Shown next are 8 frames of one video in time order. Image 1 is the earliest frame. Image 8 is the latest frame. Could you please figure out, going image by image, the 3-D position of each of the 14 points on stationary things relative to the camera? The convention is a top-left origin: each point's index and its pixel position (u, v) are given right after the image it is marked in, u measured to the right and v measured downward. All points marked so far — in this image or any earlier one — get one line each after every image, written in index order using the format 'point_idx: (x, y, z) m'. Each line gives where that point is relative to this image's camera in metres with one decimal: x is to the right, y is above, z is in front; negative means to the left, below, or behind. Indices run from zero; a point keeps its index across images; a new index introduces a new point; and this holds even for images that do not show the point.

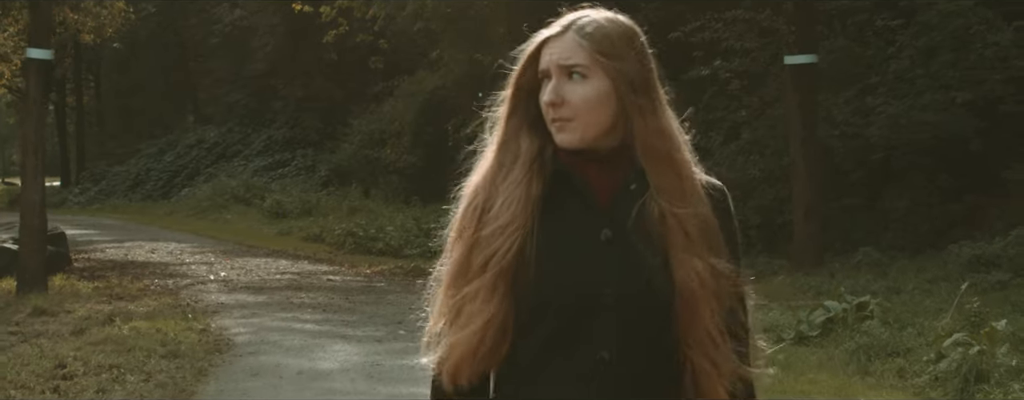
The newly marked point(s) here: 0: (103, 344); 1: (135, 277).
0: (-3.0, -1.1, +10.3) m
1: (-4.1, -0.8, +15.3) m
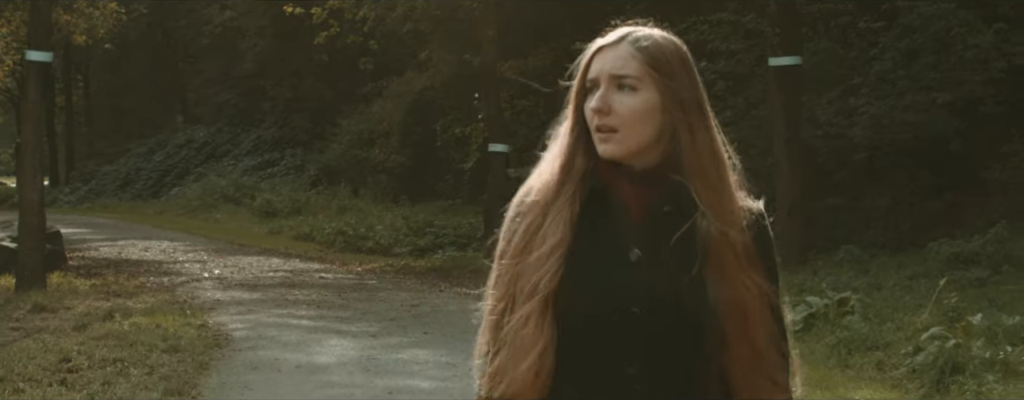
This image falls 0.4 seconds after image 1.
0: (-3.1, -1.1, +10.6) m
1: (-4.3, -0.8, +15.6) m
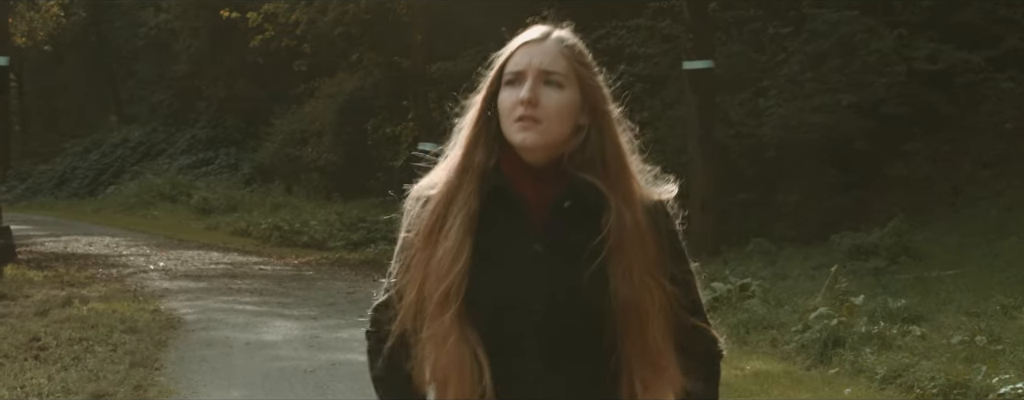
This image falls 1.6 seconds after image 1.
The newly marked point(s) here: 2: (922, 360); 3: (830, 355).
0: (-3.7, -1.0, +11.5) m
1: (-5.1, -0.8, +16.4) m
2: (+2.9, -1.1, +9.8) m
3: (+2.6, -1.2, +11.1) m
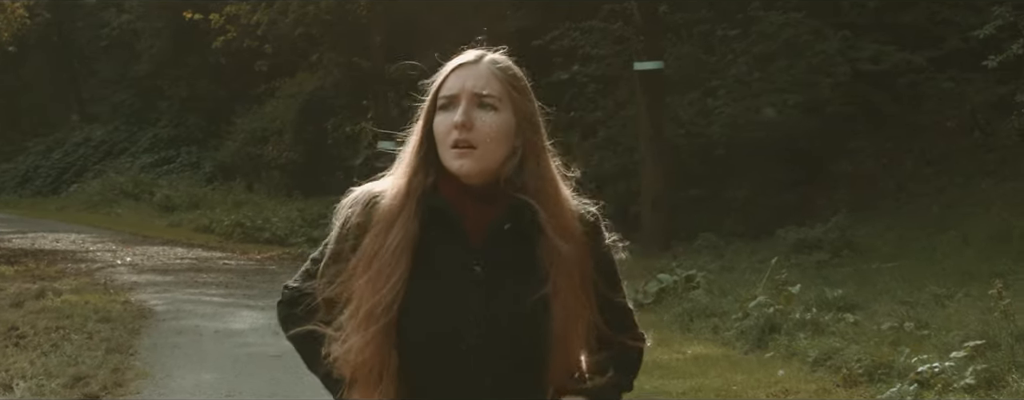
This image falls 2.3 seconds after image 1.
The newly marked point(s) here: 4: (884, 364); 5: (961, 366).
0: (-4.0, -1.0, +12.0) m
1: (-5.6, -0.8, +16.9) m
2: (+2.6, -1.1, +10.5) m
3: (+2.2, -1.2, +11.8) m
4: (+2.5, -1.1, +9.5) m
5: (+2.9, -1.1, +9.2) m
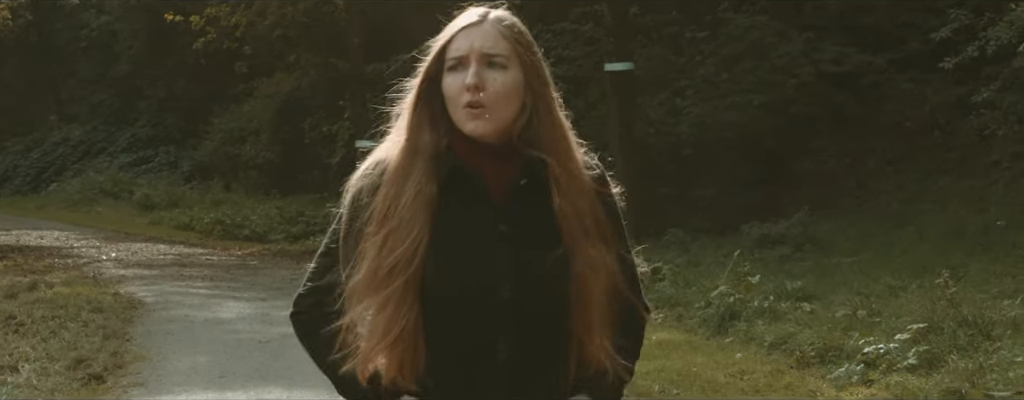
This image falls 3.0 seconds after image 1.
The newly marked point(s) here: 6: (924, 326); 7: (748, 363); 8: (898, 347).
0: (-4.3, -0.9, +12.5) m
1: (-6.0, -0.7, +17.4) m
2: (+2.3, -1.0, +11.2) m
3: (+1.9, -1.2, +12.5) m
4: (+2.4, -1.1, +10.1) m
5: (+2.8, -1.0, +9.8) m
6: (+3.2, -1.0, +10.8) m
7: (+1.7, -1.2, +10.0) m
8: (+2.7, -1.0, +9.8) m
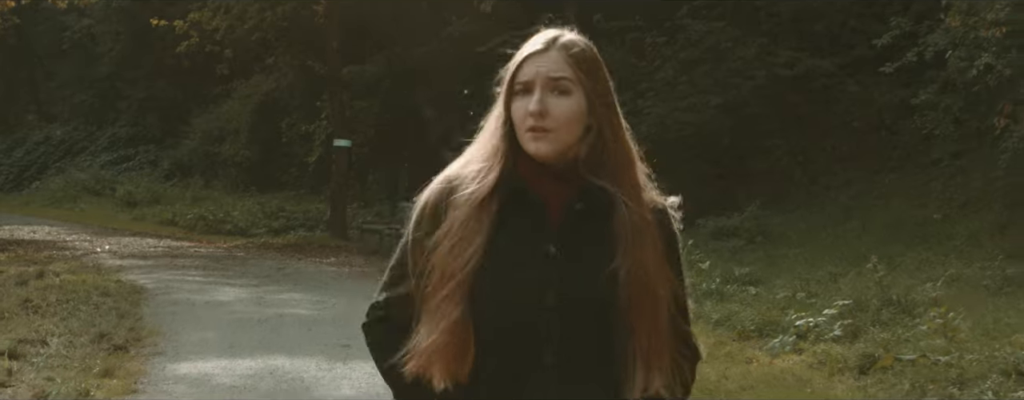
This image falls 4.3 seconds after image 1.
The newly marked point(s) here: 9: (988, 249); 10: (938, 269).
0: (-4.6, -0.9, +13.7) m
1: (-6.3, -0.7, +18.5) m
2: (+2.1, -1.0, +12.5) m
3: (+1.7, -1.1, +13.7) m
4: (+2.1, -1.0, +11.4) m
5: (+2.6, -1.0, +11.1) m
6: (+2.9, -0.9, +12.1) m
7: (+1.5, -1.1, +11.3) m
8: (+2.5, -1.0, +11.1) m
9: (+6.0, -0.6, +17.4) m
10: (+4.8, -0.8, +15.6) m
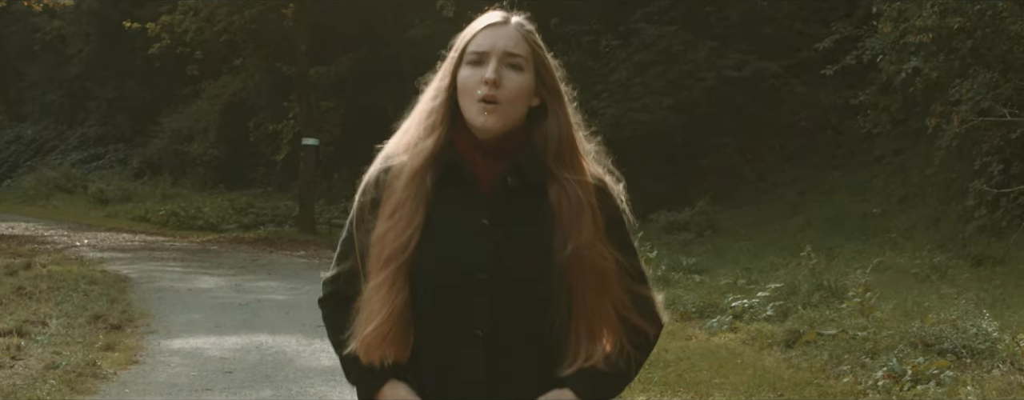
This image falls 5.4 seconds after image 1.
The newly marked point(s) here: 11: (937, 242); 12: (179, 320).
0: (-5.0, -0.8, +14.5) m
1: (-6.9, -0.6, +19.3) m
2: (+1.7, -0.9, +13.5) m
3: (+1.3, -1.0, +14.8) m
4: (+1.8, -1.0, +12.5) m
5: (+2.2, -0.9, +12.2) m
6: (+2.6, -0.8, +13.1) m
7: (+1.2, -1.0, +12.3) m
8: (+2.2, -0.9, +12.2) m
9: (+5.4, -0.6, +18.5) m
10: (+4.3, -0.7, +16.7) m
11: (+5.6, -0.5, +18.2) m
12: (-2.8, -1.0, +11.5) m
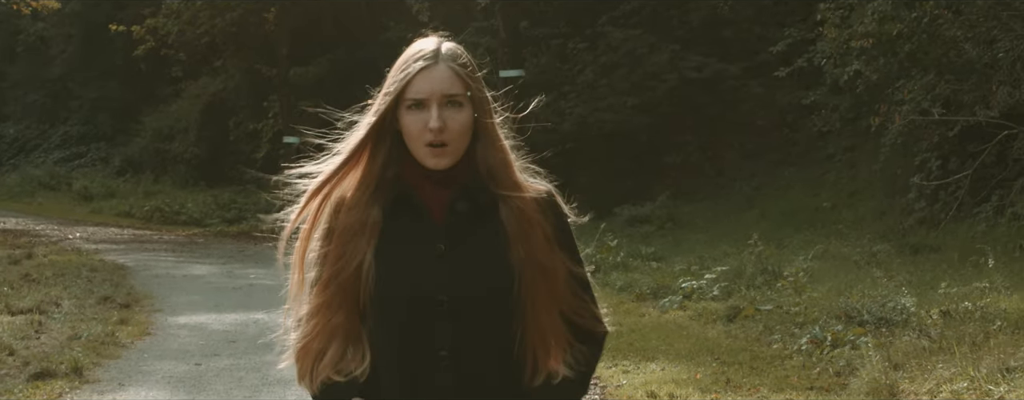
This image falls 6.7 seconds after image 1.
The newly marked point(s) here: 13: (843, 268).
0: (-5.3, -0.7, +15.6) m
1: (-7.3, -0.5, +20.4) m
2: (+1.4, -0.8, +14.7) m
3: (+0.9, -0.9, +16.0) m
4: (+1.5, -0.9, +13.7) m
5: (+1.9, -0.8, +13.4) m
6: (+2.3, -0.7, +14.4) m
7: (+0.9, -1.0, +13.5) m
8: (+1.9, -0.8, +13.4) m
9: (+5.0, -0.5, +19.8) m
10: (+4.0, -0.6, +18.0) m
11: (+5.2, -0.5, +19.5) m
12: (-3.0, -0.9, +12.6) m
13: (+3.7, -0.8, +15.4) m
